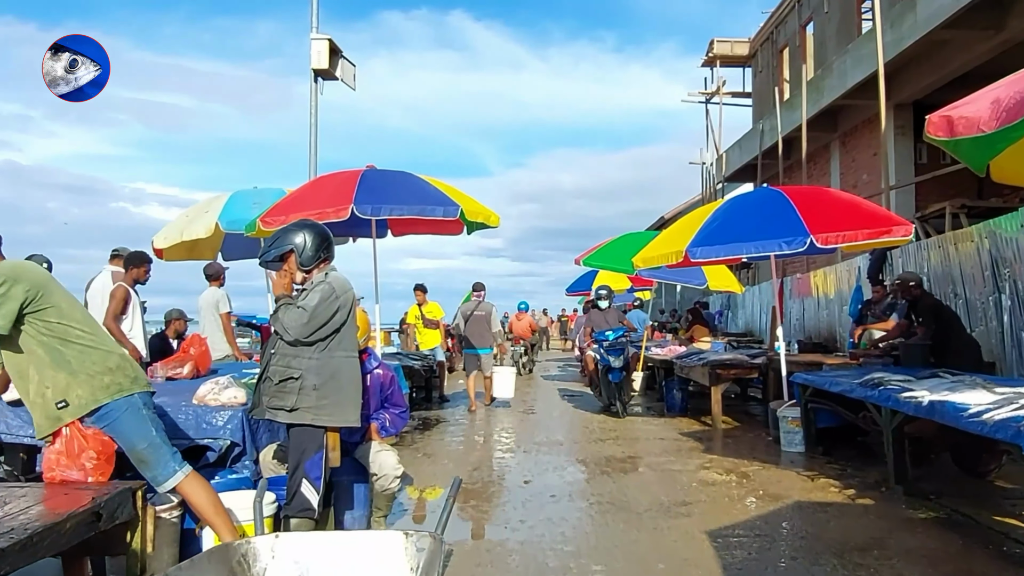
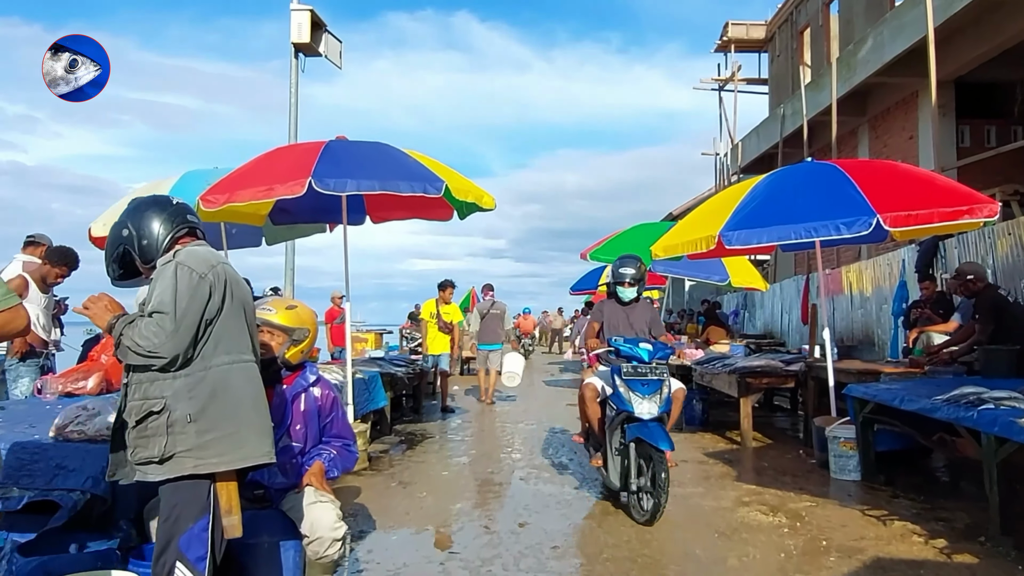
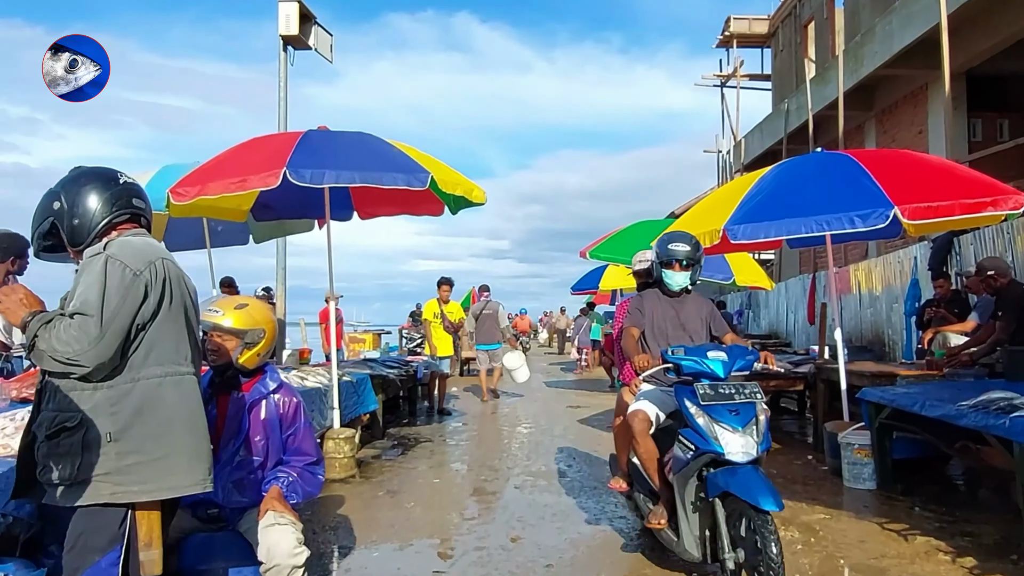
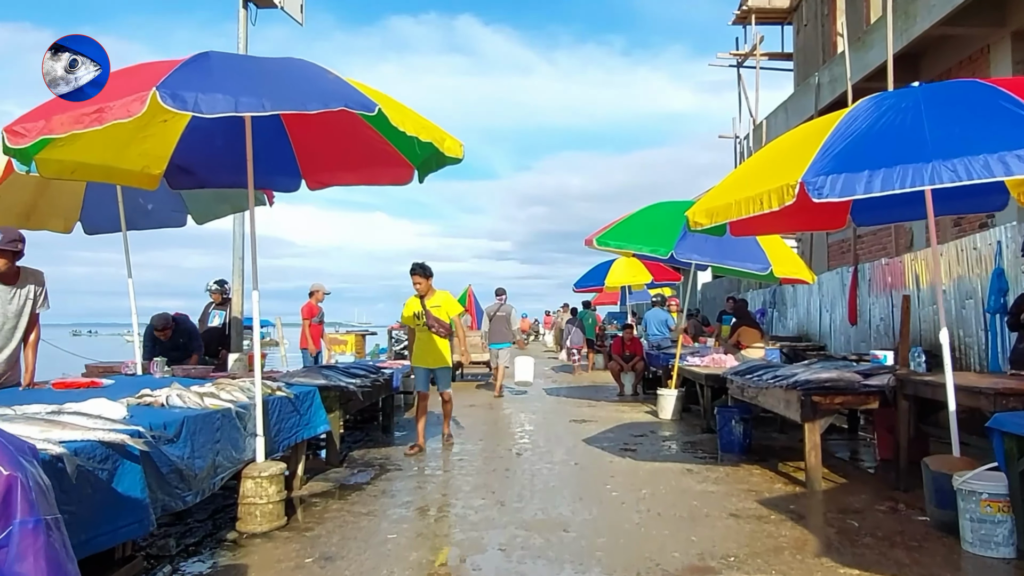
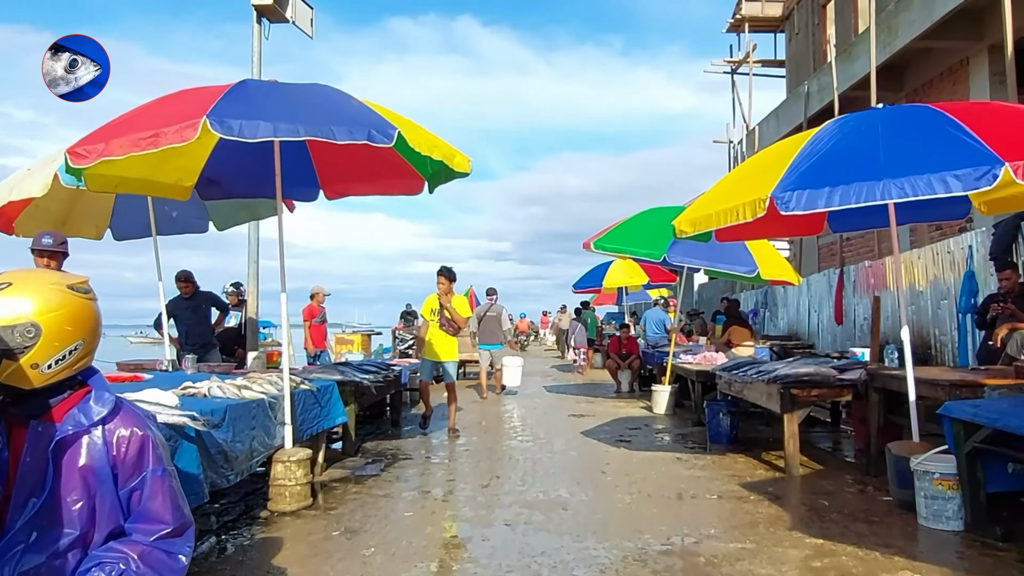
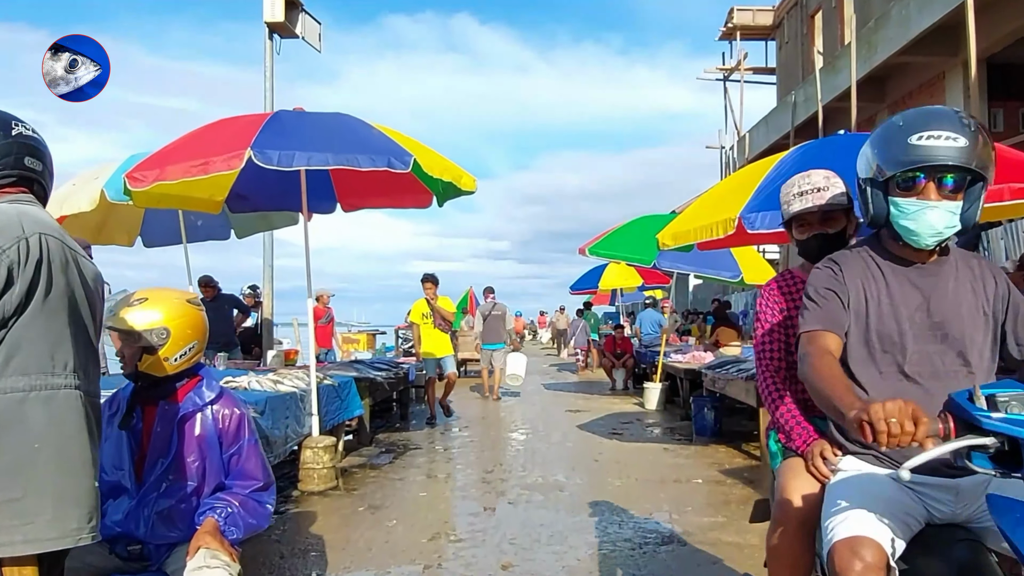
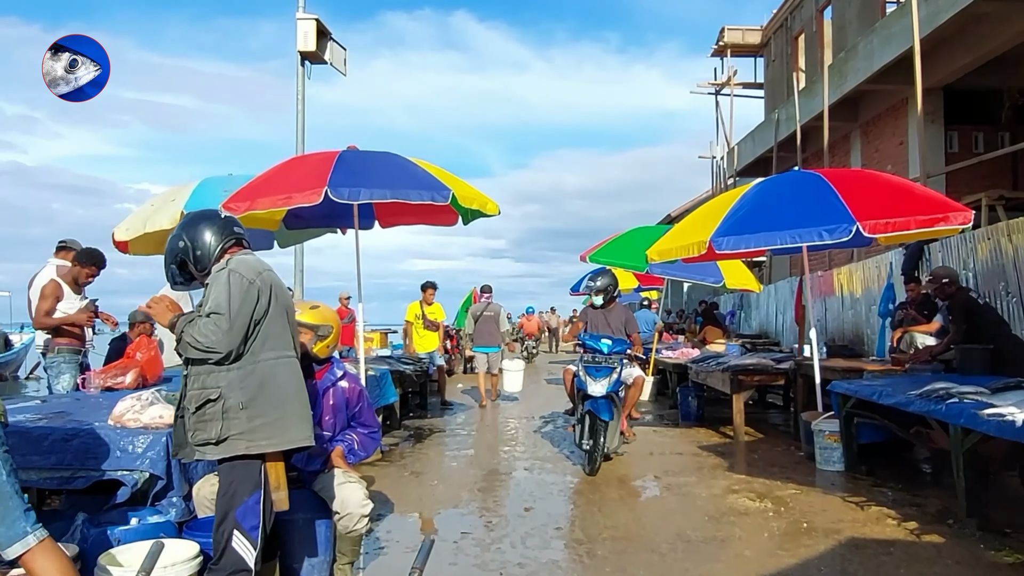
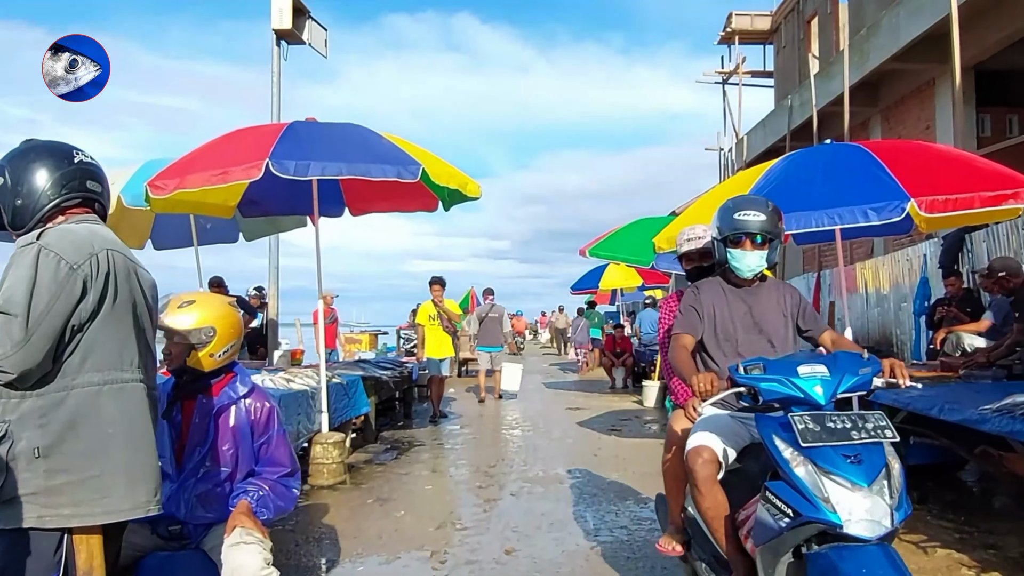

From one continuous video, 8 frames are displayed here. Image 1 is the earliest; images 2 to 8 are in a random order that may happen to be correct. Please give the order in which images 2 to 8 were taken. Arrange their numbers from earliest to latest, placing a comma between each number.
7, 2, 3, 8, 6, 5, 4
